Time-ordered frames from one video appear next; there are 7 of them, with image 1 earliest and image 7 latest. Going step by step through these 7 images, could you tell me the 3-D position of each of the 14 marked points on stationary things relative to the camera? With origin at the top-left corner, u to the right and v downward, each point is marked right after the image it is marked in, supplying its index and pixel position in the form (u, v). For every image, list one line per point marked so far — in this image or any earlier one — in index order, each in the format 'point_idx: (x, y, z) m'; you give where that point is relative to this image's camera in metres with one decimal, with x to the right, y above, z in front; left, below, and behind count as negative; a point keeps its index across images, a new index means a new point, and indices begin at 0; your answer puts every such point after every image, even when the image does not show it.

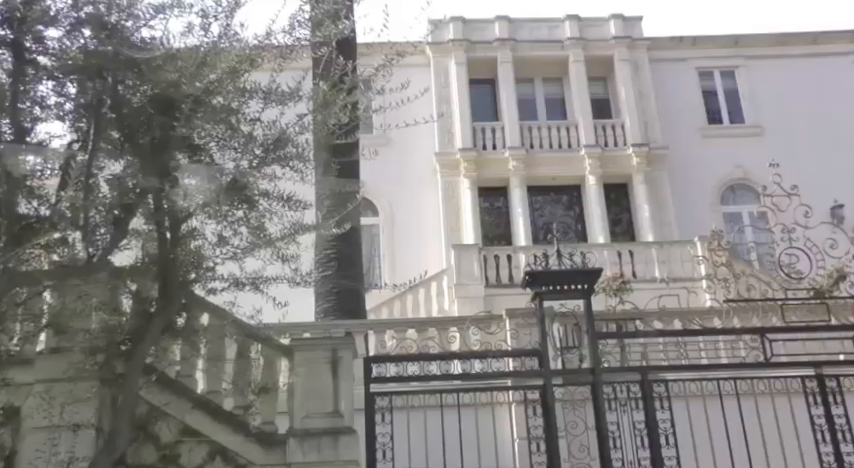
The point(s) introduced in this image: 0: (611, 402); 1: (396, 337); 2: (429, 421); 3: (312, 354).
0: (+1.7, -1.5, +8.6) m
1: (-0.3, -1.2, +10.9) m
2: (0.0, -1.8, +8.7) m
3: (-1.0, -1.1, +8.2) m
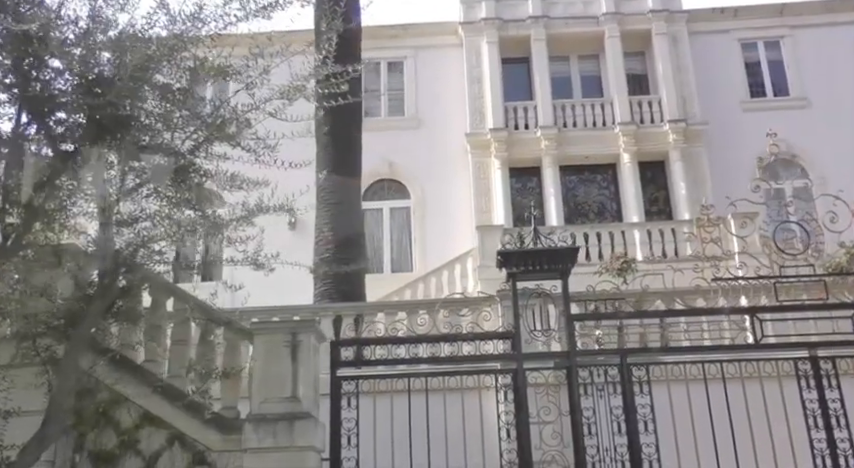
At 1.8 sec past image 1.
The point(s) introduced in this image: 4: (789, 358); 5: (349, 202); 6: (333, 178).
0: (+1.4, -1.3, +8.2) m
1: (-0.4, -1.0, +10.6) m
2: (-0.3, -1.6, +8.5) m
3: (-1.3, -0.9, +8.0) m
4: (+3.3, -1.1, +8.3) m
5: (-1.1, +0.4, +12.9) m
6: (-1.3, +0.7, +13.0) m
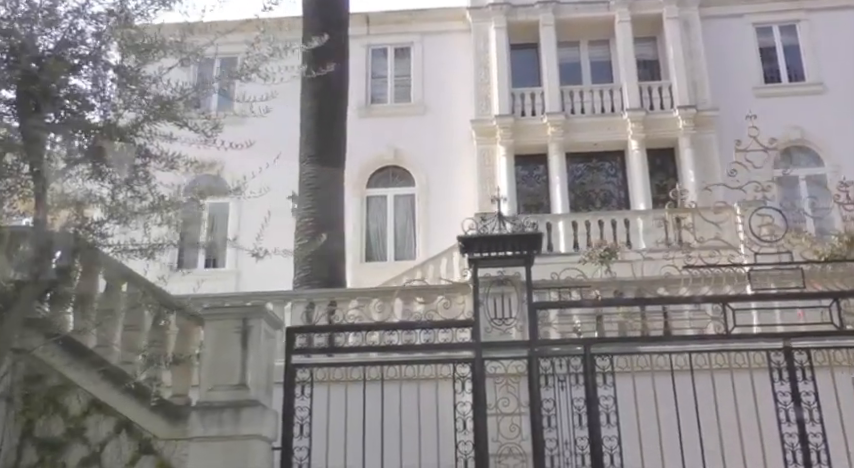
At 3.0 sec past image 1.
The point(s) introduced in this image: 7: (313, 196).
0: (+1.0, -1.2, +7.9) m
1: (-0.7, -0.8, +10.4) m
2: (-0.7, -1.4, +8.2) m
3: (-1.7, -0.7, +7.8) m
4: (+2.9, -1.0, +8.0) m
5: (-1.3, +0.6, +12.7) m
6: (-1.6, +0.9, +12.8) m
7: (-1.5, +0.5, +12.5) m
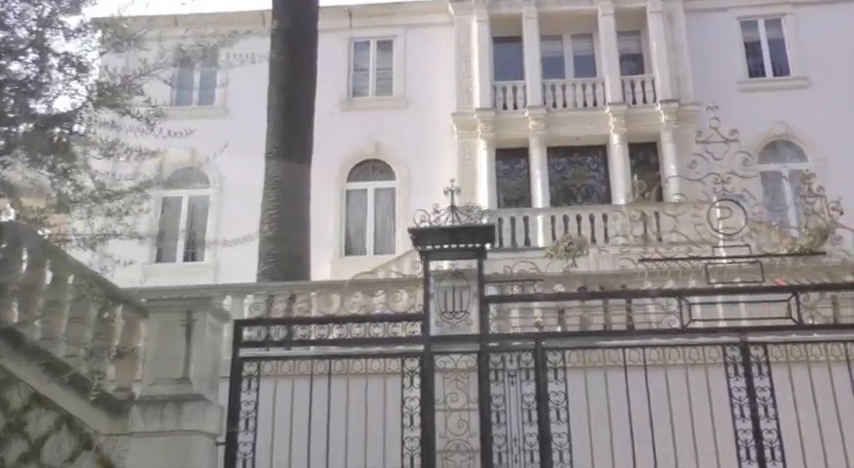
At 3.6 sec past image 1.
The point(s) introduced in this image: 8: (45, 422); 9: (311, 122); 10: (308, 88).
0: (+0.6, -1.1, +7.7) m
1: (-1.2, -0.7, +10.2) m
2: (-1.1, -1.4, +8.1) m
3: (-2.2, -0.7, +7.7) m
4: (+2.4, -0.9, +7.8) m
5: (-1.7, +0.7, +12.5) m
6: (-2.0, +1.0, +12.6) m
7: (-2.0, +0.6, +12.4) m
8: (-3.1, -1.5, +7.6) m
9: (-1.6, +1.6, +13.2) m
10: (-1.7, +2.1, +13.3) m
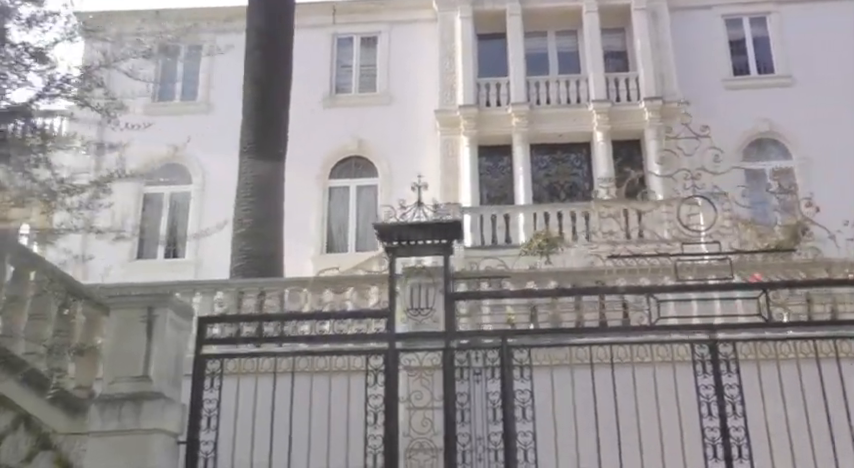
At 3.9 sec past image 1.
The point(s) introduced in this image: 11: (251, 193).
0: (+0.3, -1.1, +7.6) m
1: (-1.5, -0.7, +10.1) m
2: (-1.4, -1.3, +8.0) m
3: (-2.4, -0.6, +7.6) m
4: (+2.2, -0.9, +7.8) m
5: (-2.1, +0.7, +12.4) m
6: (-2.3, +1.1, +12.5) m
7: (-2.3, +0.7, +12.3) m
8: (-3.4, -1.5, +7.4) m
9: (-2.0, +1.6, +13.1) m
10: (-2.0, +2.1, +13.1) m
11: (-2.3, +0.5, +12.2) m
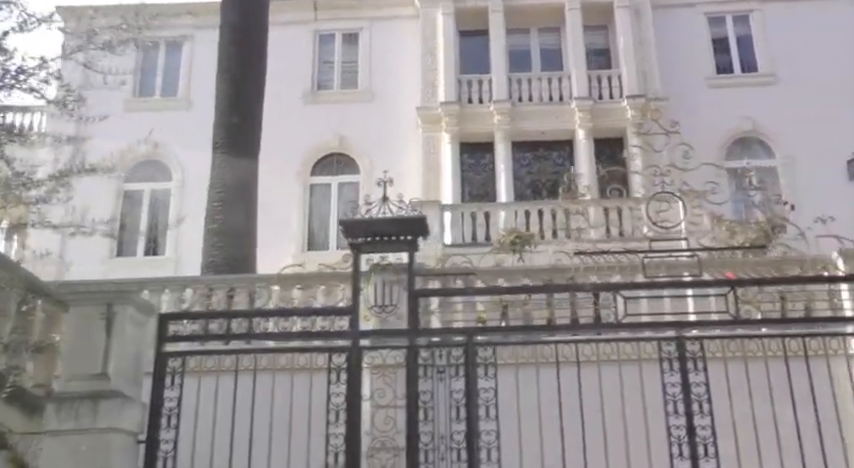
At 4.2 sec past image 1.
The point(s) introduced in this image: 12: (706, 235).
0: (0.0, -1.1, +7.6) m
1: (-1.8, -0.6, +10.0) m
2: (-1.7, -1.3, +7.9) m
3: (-2.7, -0.6, +7.5) m
4: (+1.9, -0.9, +7.7) m
5: (-2.4, +0.8, +12.3) m
6: (-2.7, +1.1, +12.4) m
7: (-2.6, +0.7, +12.2) m
8: (-3.7, -1.5, +7.3) m
9: (-2.3, +1.7, +12.9) m
10: (-2.4, +2.2, +13.0) m
11: (-2.7, +0.6, +12.1) m
12: (+4.1, 0.0, +13.7) m
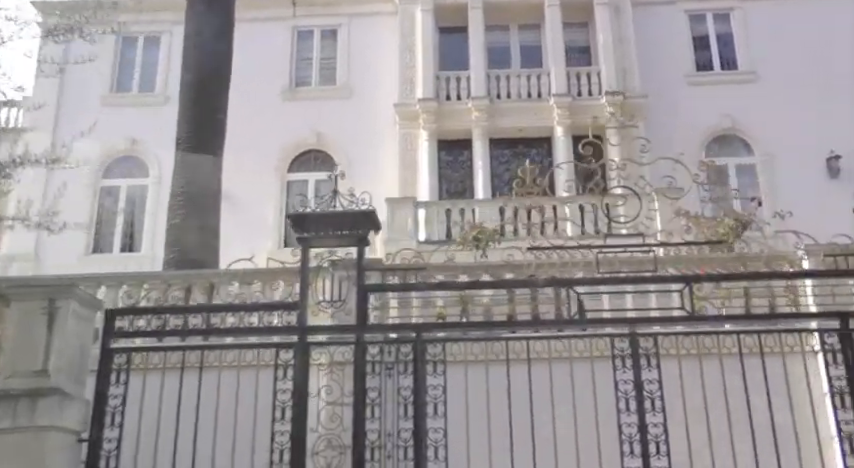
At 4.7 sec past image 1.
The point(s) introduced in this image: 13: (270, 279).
0: (-0.4, -1.0, +7.4) m
1: (-2.2, -0.6, +9.9) m
2: (-2.1, -1.3, +7.8) m
3: (-3.2, -0.6, +7.3) m
4: (+1.4, -0.8, +7.6) m
5: (-2.9, +0.8, +12.2) m
6: (-3.1, +1.2, +12.2) m
7: (-3.1, +0.8, +12.0) m
8: (-4.1, -1.4, +7.2) m
9: (-2.8, +1.7, +12.8) m
10: (-2.8, +2.2, +12.9) m
11: (-3.1, +0.6, +12.0) m
12: (+3.6, 0.0, +13.6) m
13: (-1.7, -0.5, +9.8) m
